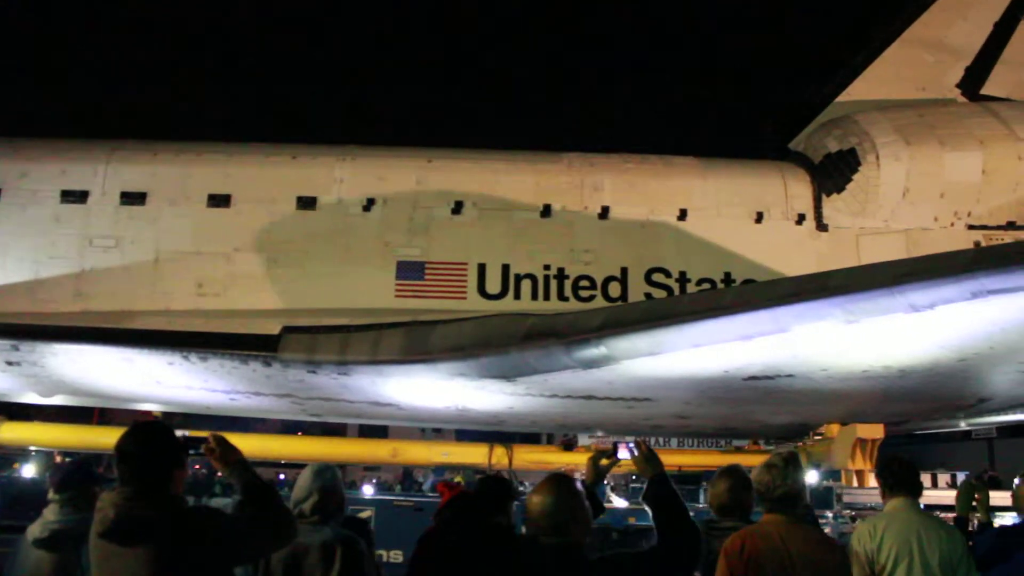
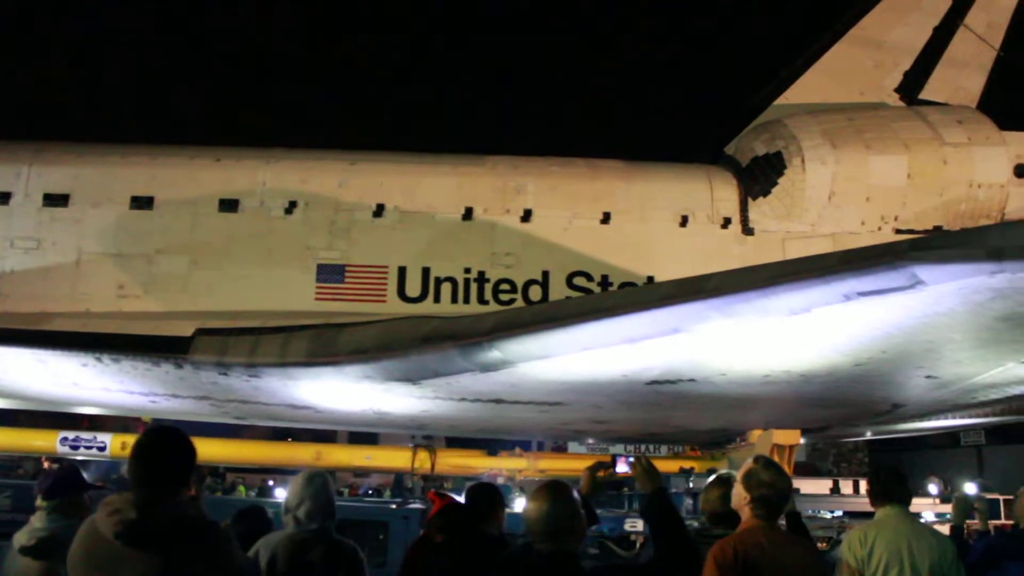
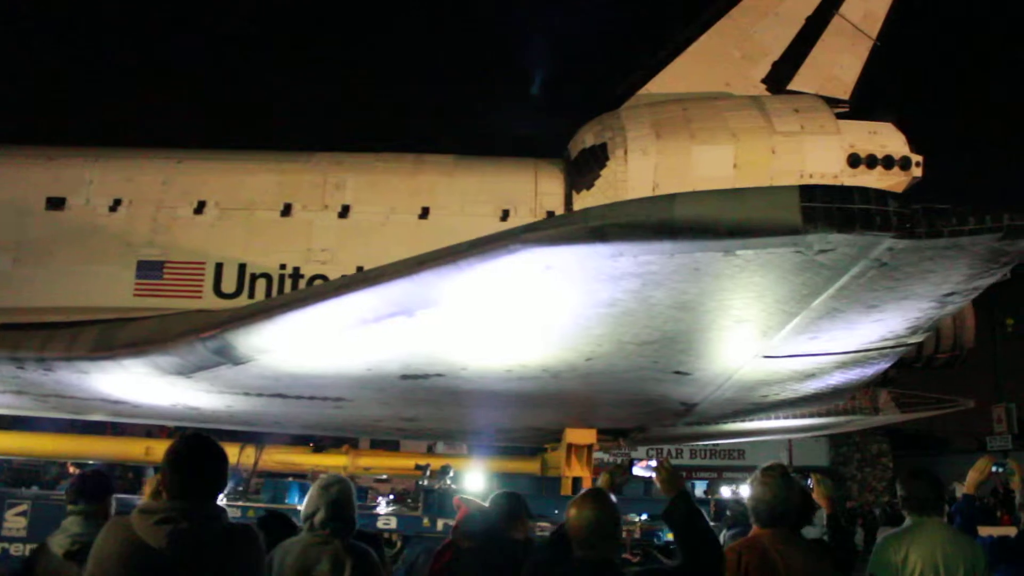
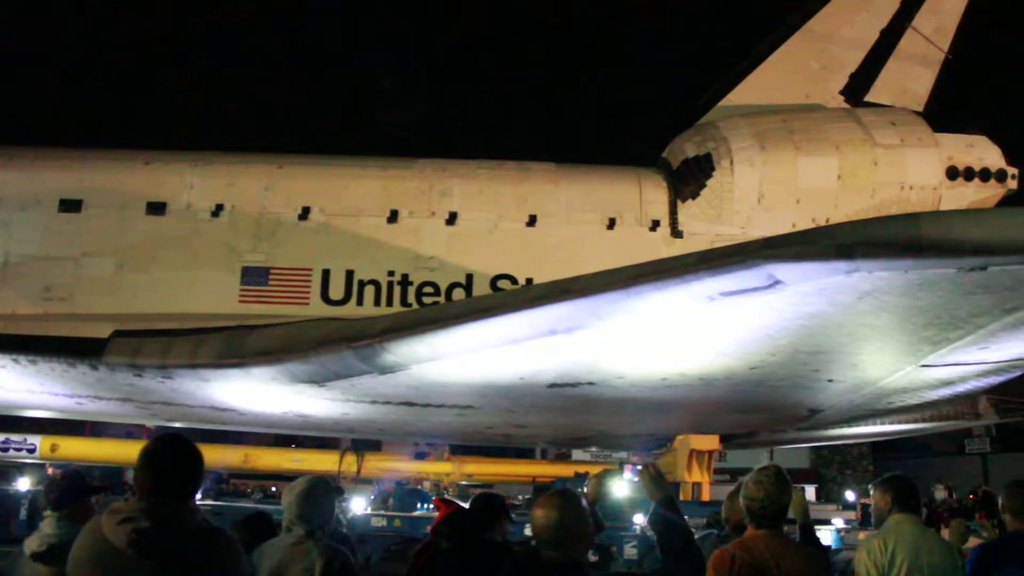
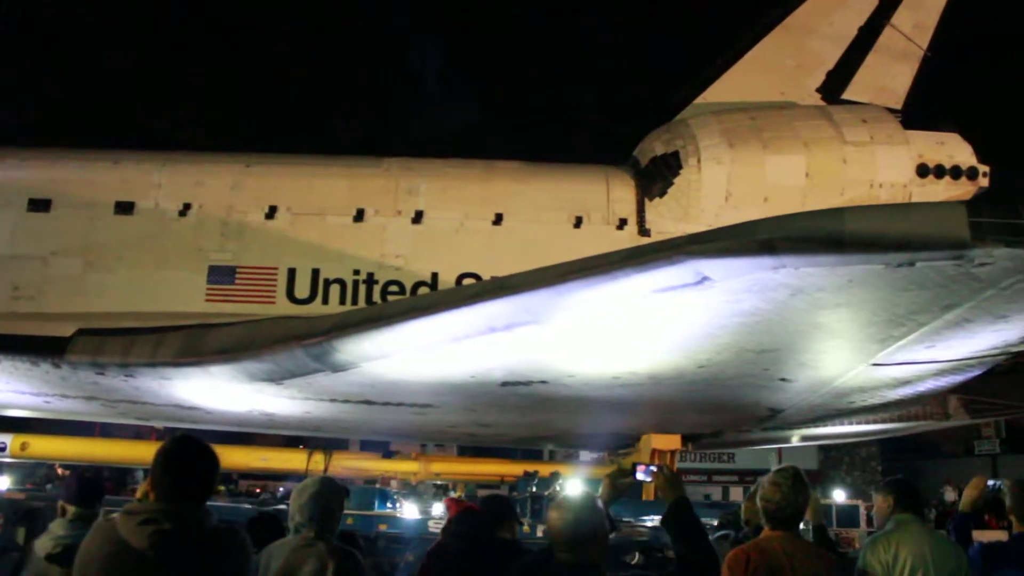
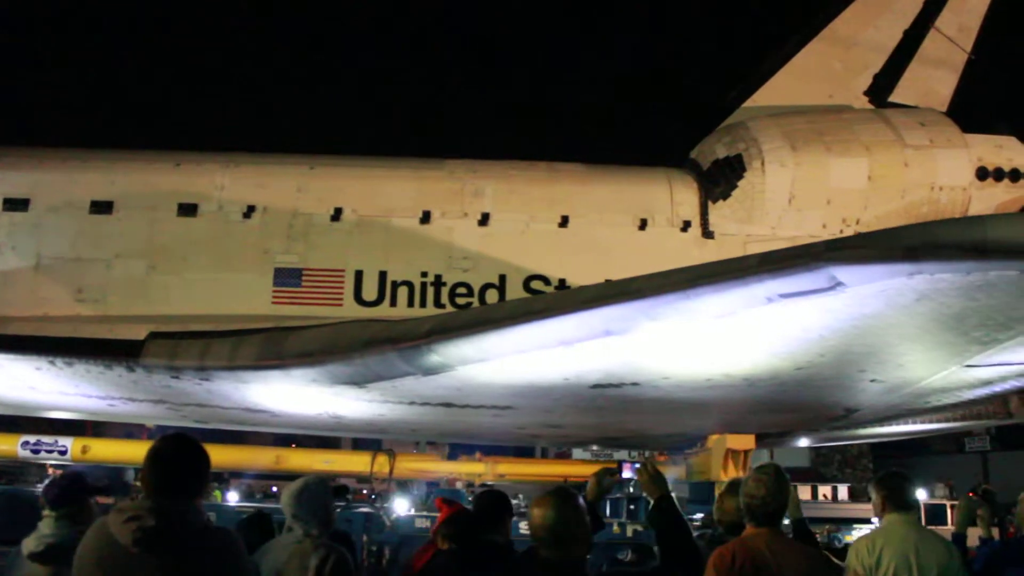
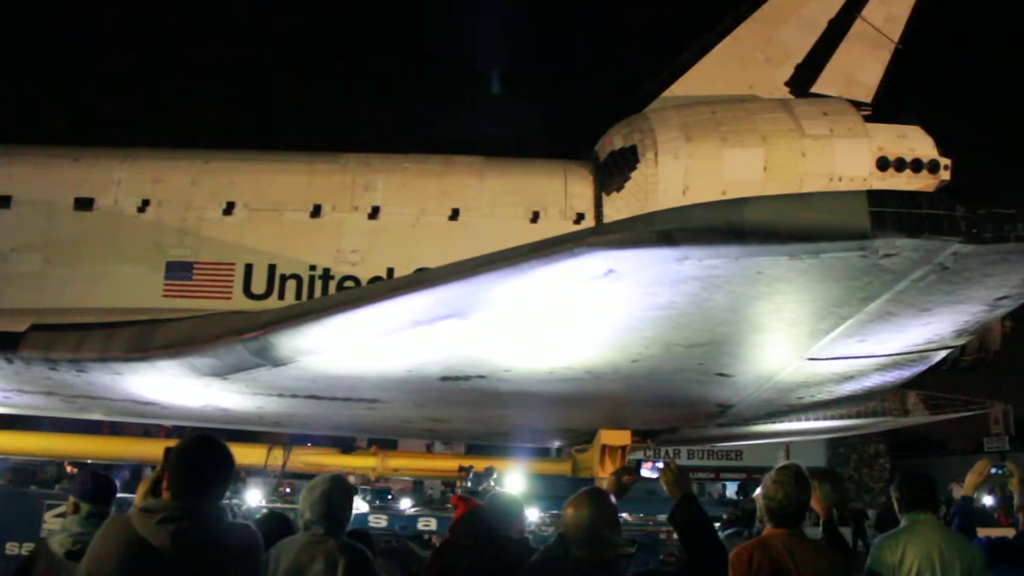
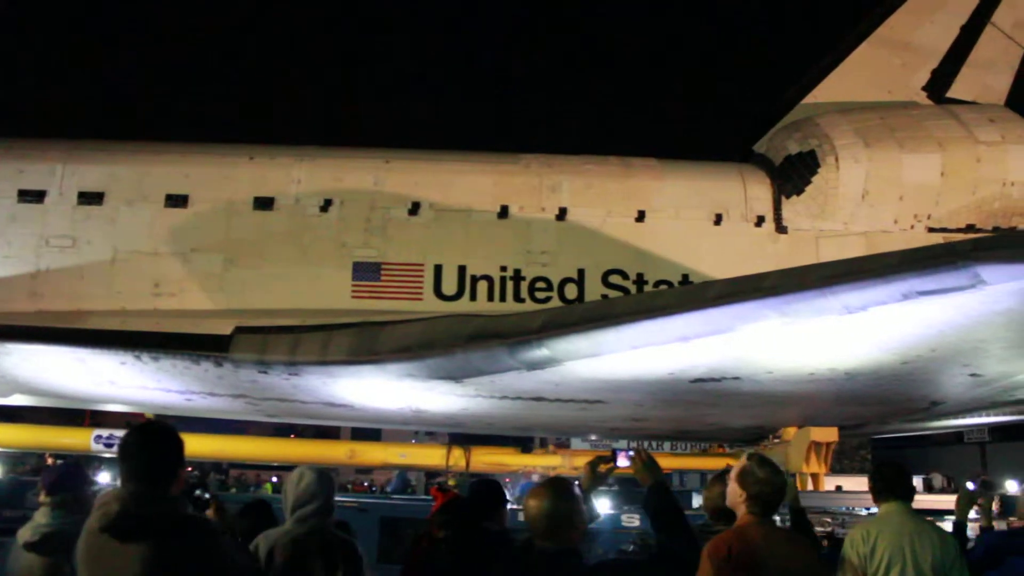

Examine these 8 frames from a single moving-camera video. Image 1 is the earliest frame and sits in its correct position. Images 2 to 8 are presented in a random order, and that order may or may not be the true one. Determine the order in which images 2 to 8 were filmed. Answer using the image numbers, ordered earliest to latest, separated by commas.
8, 2, 6, 4, 5, 7, 3
